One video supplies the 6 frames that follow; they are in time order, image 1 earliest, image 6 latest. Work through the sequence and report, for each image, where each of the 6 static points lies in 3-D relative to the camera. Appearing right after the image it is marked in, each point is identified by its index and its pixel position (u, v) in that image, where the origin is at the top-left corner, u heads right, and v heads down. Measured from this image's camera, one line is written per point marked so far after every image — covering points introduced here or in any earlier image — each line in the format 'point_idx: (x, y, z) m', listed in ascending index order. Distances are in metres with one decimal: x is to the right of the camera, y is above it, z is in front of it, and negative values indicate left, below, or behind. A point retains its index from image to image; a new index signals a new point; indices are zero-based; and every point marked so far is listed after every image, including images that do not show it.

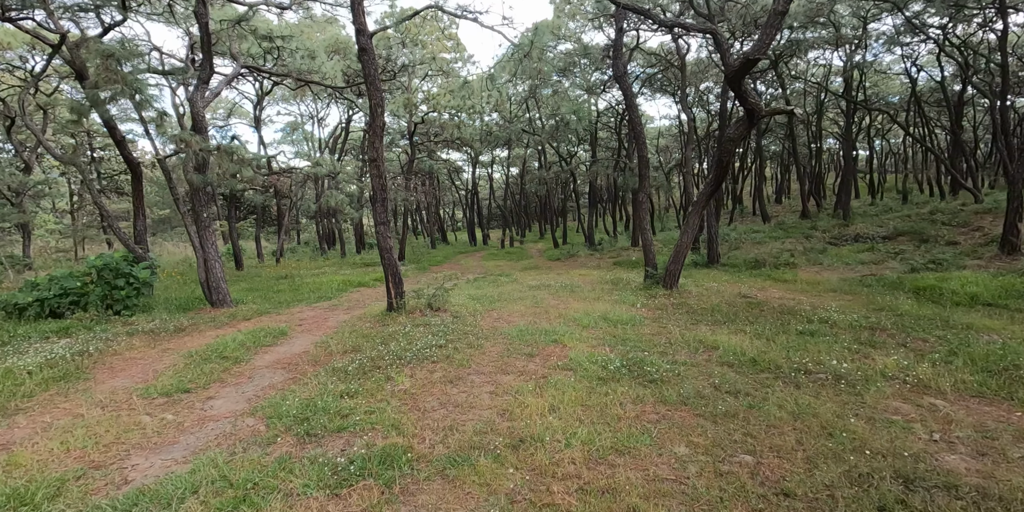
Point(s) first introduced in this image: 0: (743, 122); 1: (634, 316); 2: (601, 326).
0: (+4.0, +2.3, +8.7) m
1: (+2.0, -1.0, +8.2) m
2: (+1.4, -1.0, +7.4) m
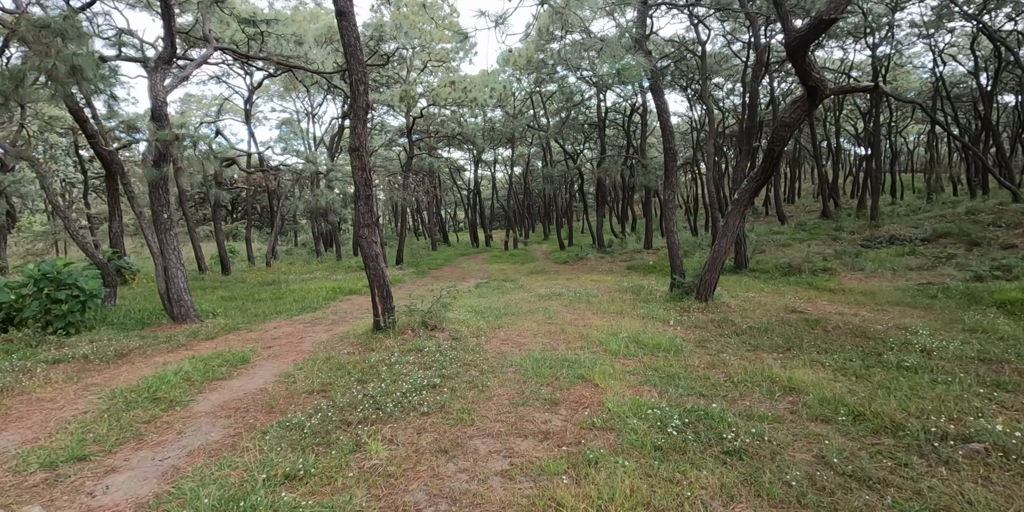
0: (+4.1, +2.2, +7.2) m
1: (+2.1, -1.1, +6.7) m
2: (+1.5, -1.2, +6.0) m
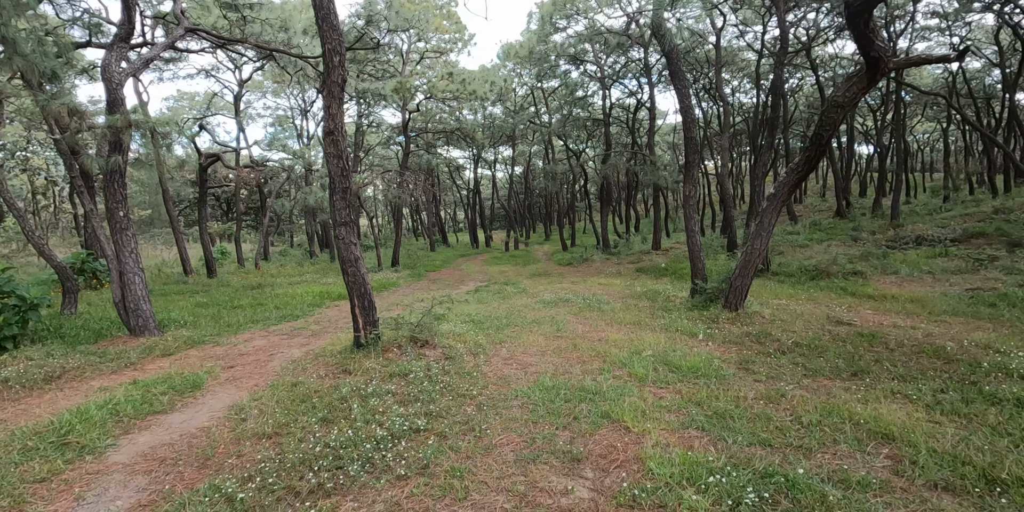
0: (+4.2, +2.2, +6.1) m
1: (+2.2, -1.2, +5.6) m
2: (+1.6, -1.2, +4.9) m
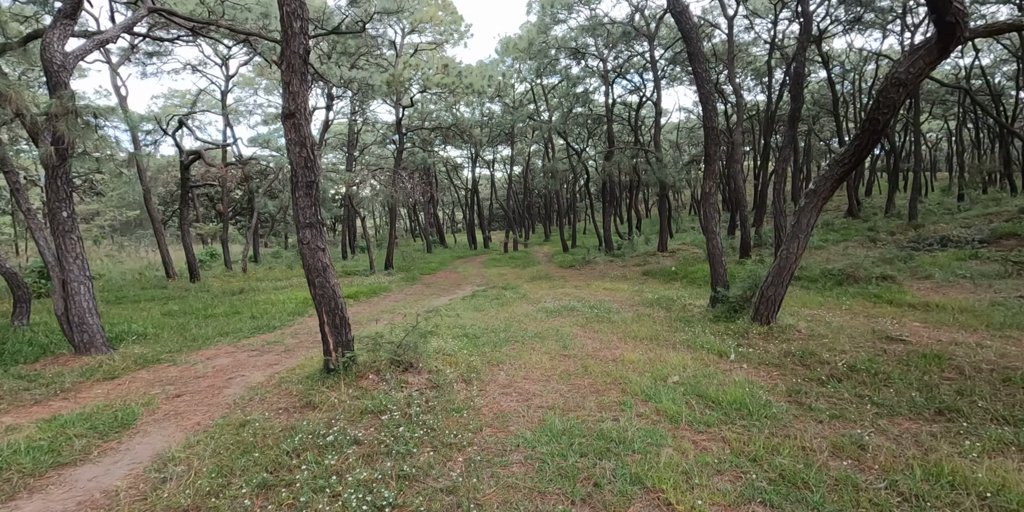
0: (+4.2, +2.1, +5.2) m
1: (+2.2, -1.2, +4.6) m
2: (+1.6, -1.3, +3.9) m
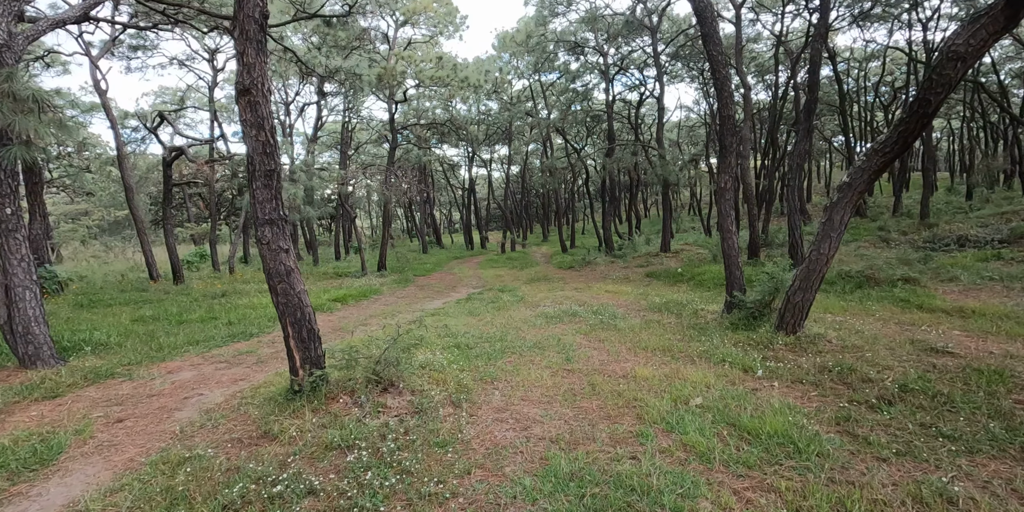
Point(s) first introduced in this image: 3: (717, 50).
0: (+4.2, +2.1, +4.4) m
1: (+2.1, -1.2, +3.8) m
2: (+1.5, -1.3, +3.1) m
3: (+3.1, +3.1, +7.7) m
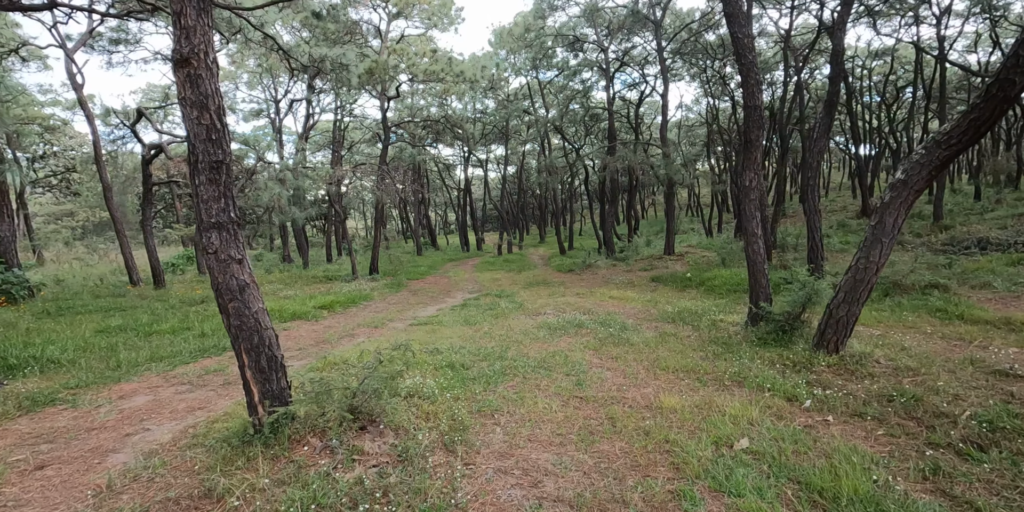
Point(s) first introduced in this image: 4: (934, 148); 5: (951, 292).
0: (+4.2, +2.0, +3.7) m
1: (+2.2, -1.3, +3.1) m
2: (+1.6, -1.4, +2.3) m
3: (+3.1, +3.0, +6.9) m
4: (+3.9, +1.0, +4.7) m
5: (+8.1, -0.7, +9.2) m
